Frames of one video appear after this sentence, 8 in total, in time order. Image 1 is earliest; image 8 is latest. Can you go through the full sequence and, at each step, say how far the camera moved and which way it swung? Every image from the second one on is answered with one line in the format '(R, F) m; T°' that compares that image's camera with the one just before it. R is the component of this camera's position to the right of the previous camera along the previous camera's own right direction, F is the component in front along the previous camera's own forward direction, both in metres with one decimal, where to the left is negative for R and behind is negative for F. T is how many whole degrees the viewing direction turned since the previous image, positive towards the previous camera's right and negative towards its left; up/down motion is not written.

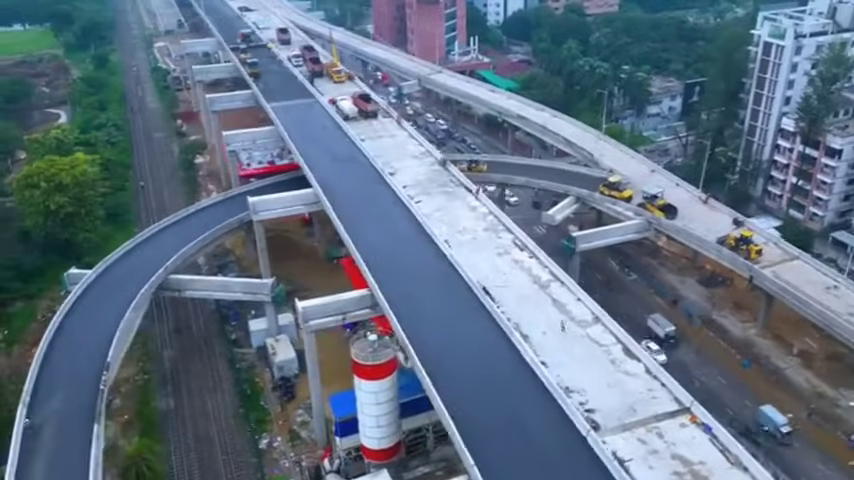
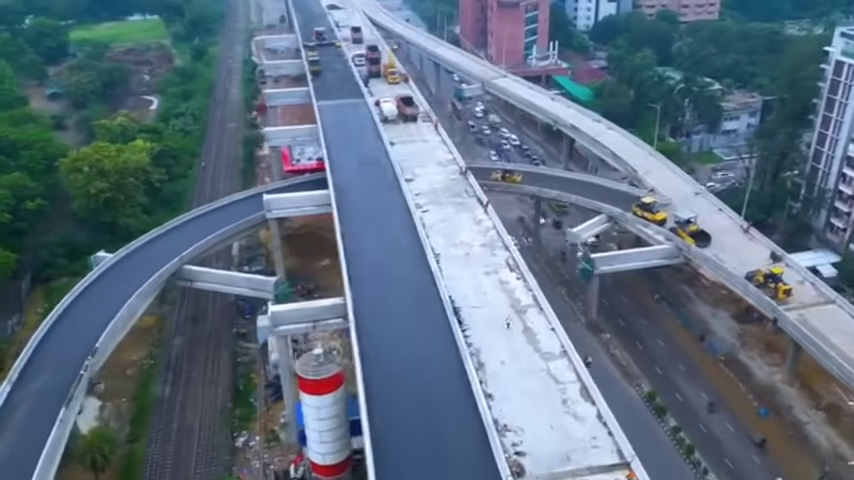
(+4.4, +1.3) m; -8°
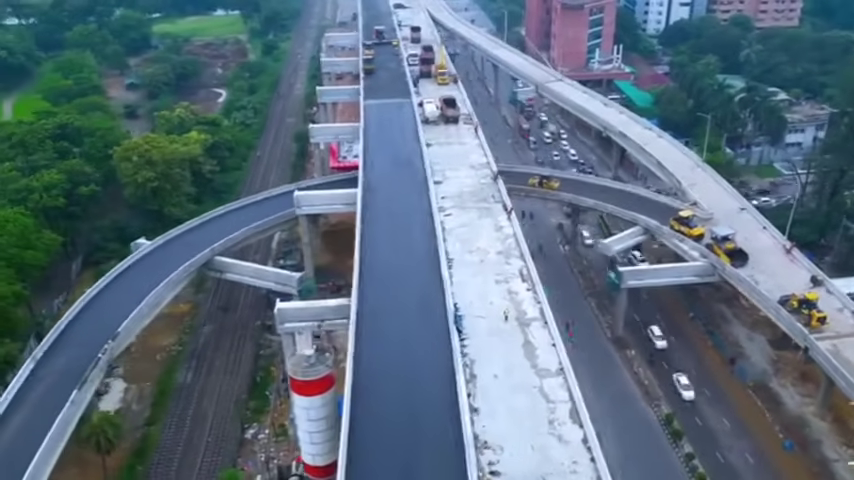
(+2.2, +0.4) m; -6°
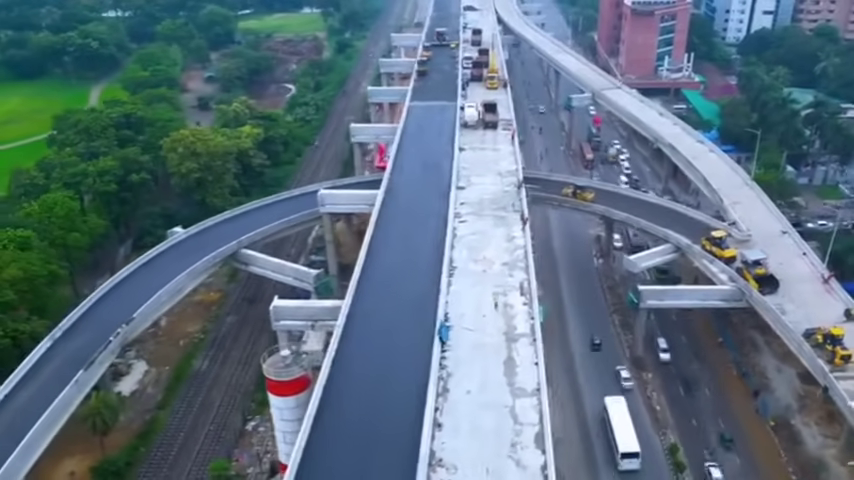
(+2.9, +0.5) m; -6°
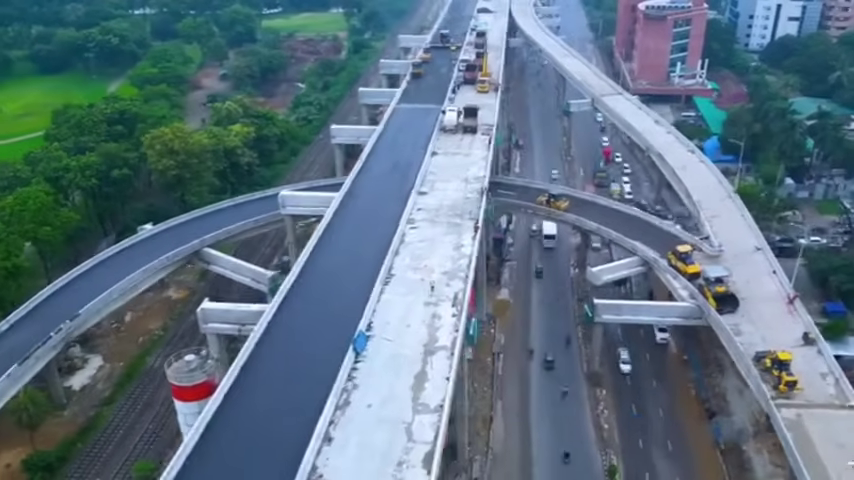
(+3.8, +0.8) m; -3°
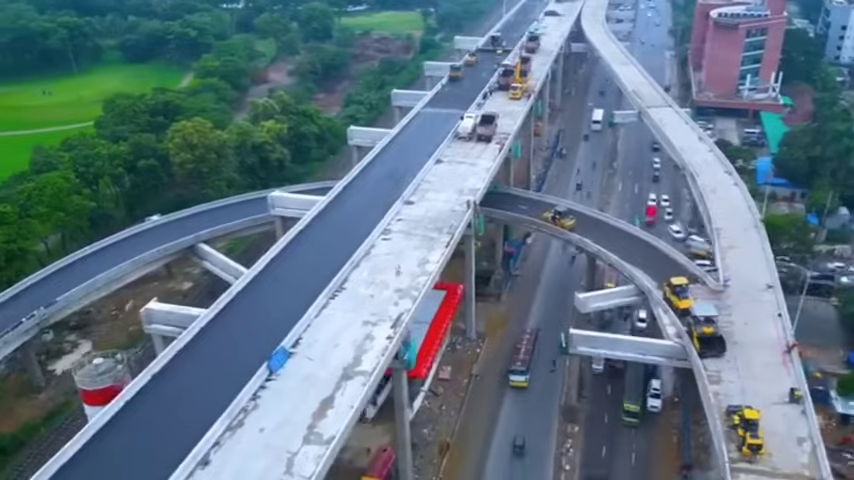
(+4.9, +1.7) m; -7°
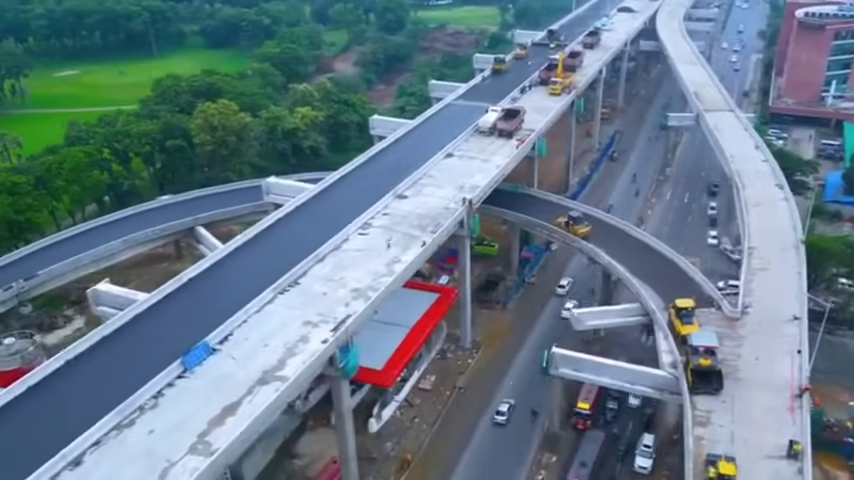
(+4.0, +2.7) m; -7°
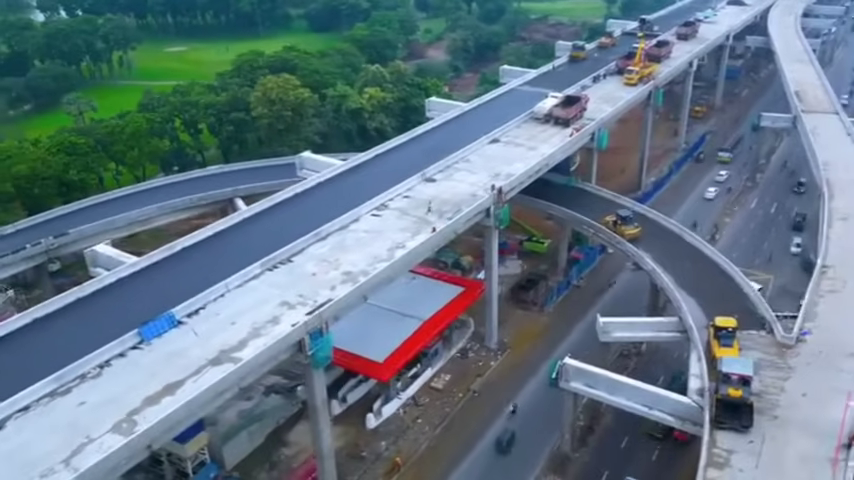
(+3.0, +2.4) m; -8°
